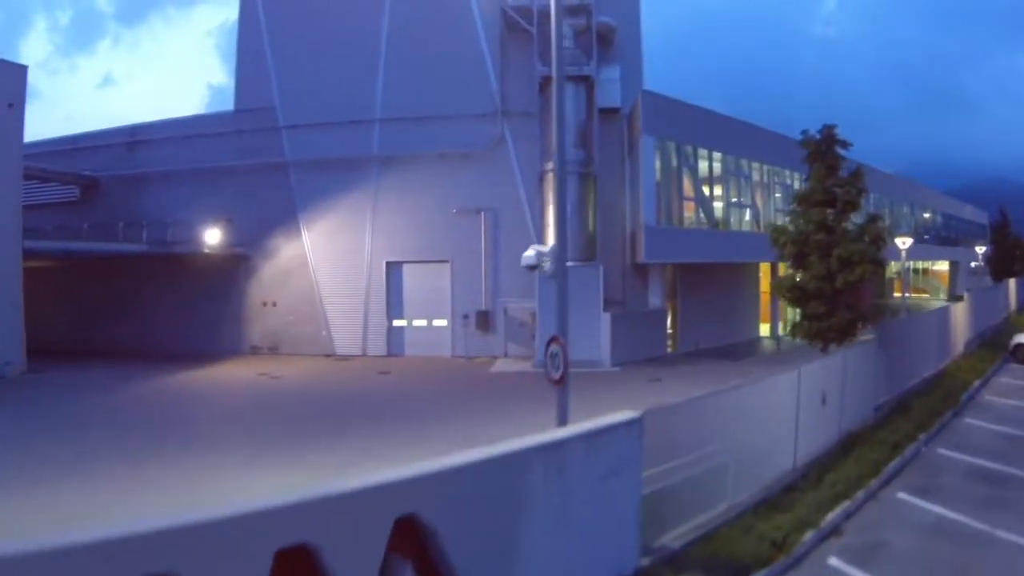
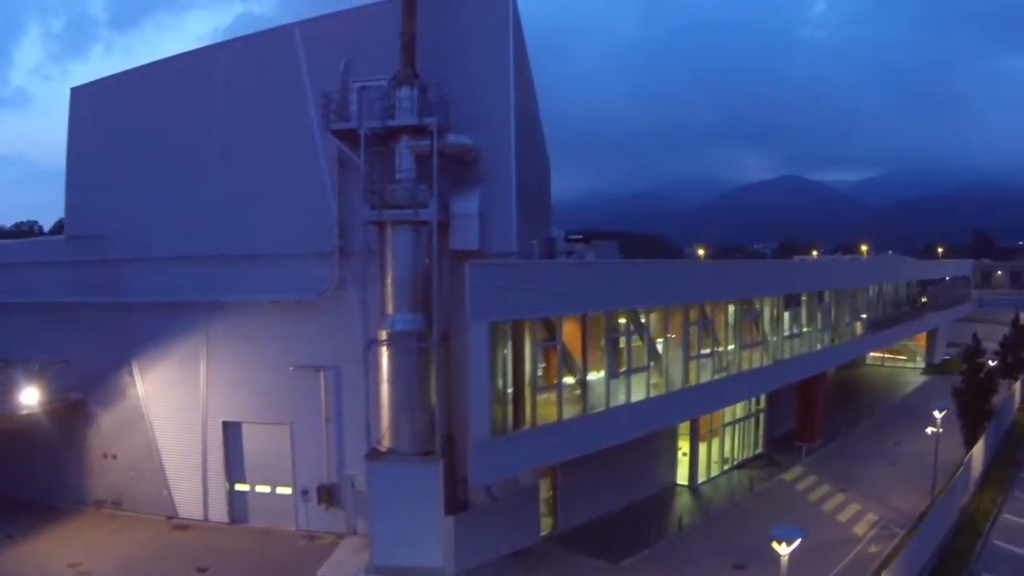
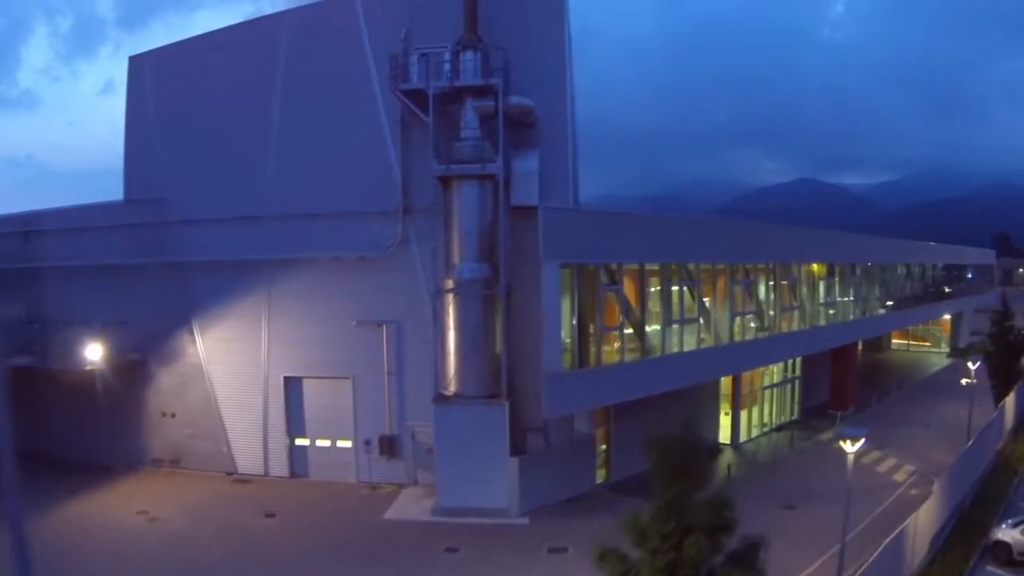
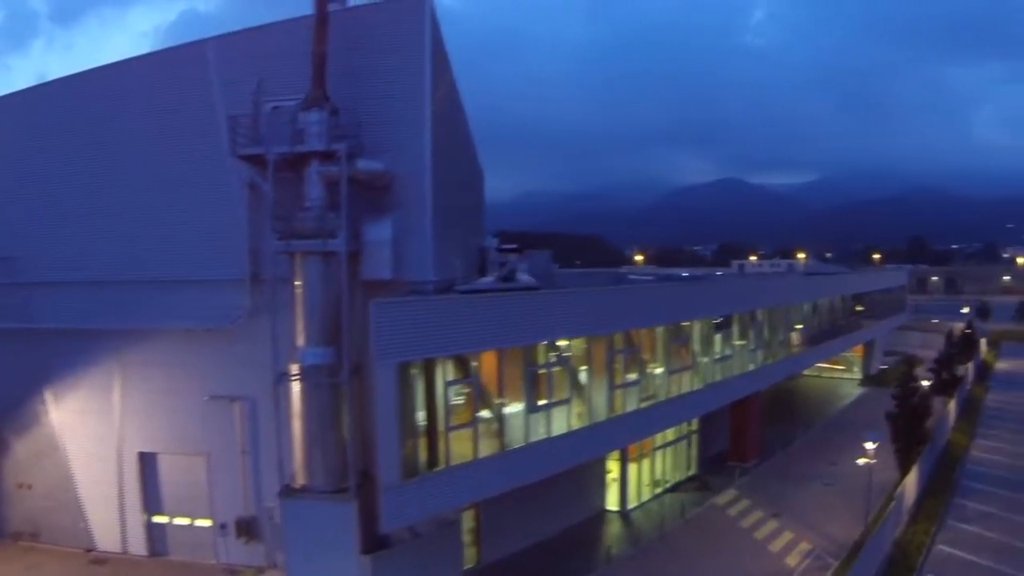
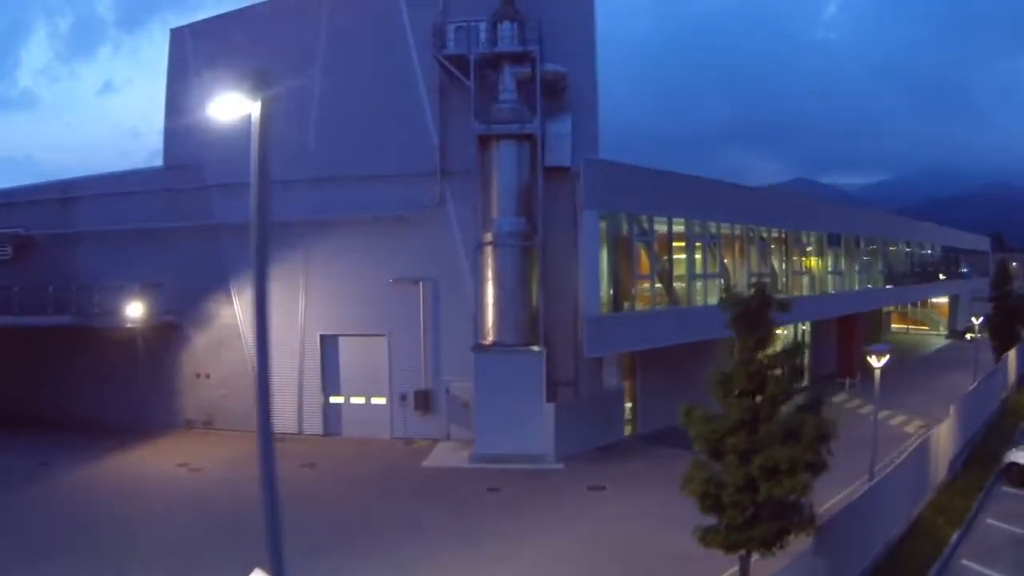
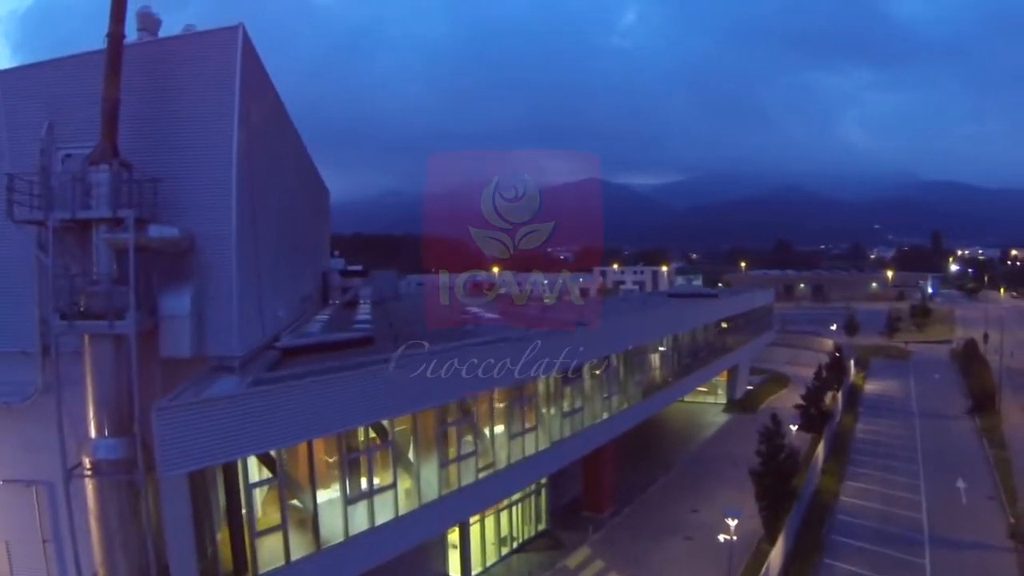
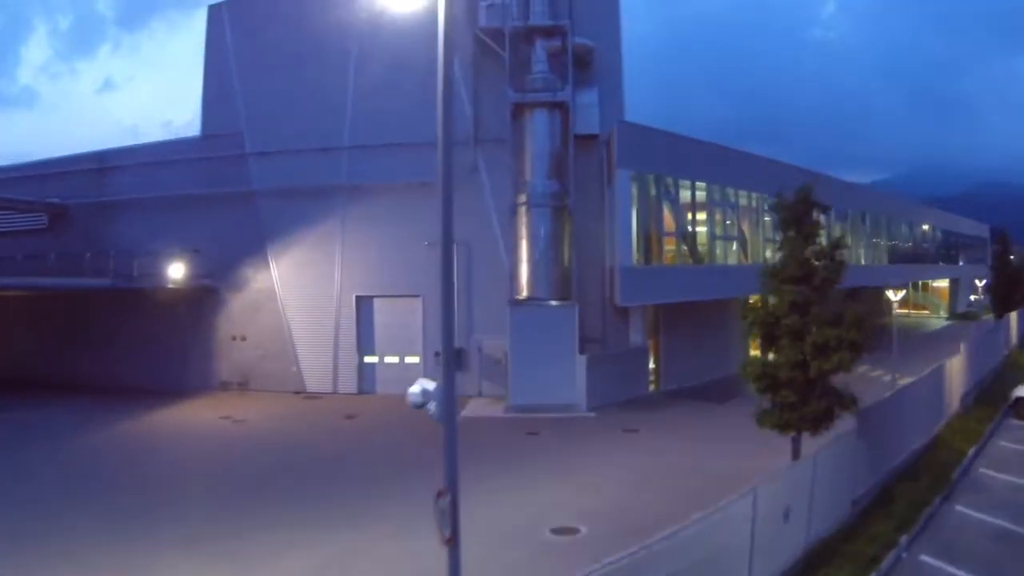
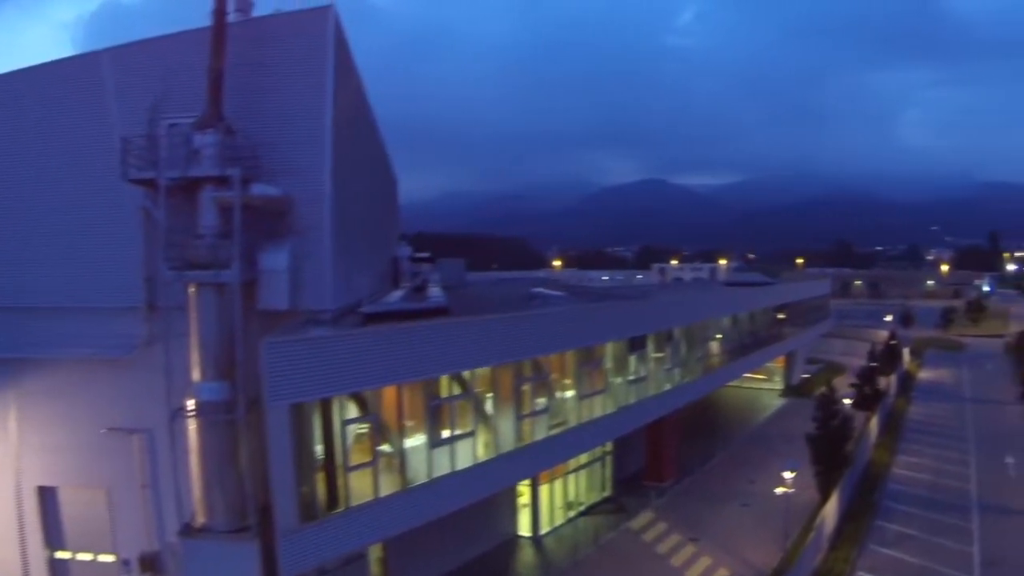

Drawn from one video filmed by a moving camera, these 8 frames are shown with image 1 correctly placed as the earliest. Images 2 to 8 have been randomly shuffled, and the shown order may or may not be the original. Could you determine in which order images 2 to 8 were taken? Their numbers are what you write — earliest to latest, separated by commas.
7, 5, 3, 2, 4, 8, 6
